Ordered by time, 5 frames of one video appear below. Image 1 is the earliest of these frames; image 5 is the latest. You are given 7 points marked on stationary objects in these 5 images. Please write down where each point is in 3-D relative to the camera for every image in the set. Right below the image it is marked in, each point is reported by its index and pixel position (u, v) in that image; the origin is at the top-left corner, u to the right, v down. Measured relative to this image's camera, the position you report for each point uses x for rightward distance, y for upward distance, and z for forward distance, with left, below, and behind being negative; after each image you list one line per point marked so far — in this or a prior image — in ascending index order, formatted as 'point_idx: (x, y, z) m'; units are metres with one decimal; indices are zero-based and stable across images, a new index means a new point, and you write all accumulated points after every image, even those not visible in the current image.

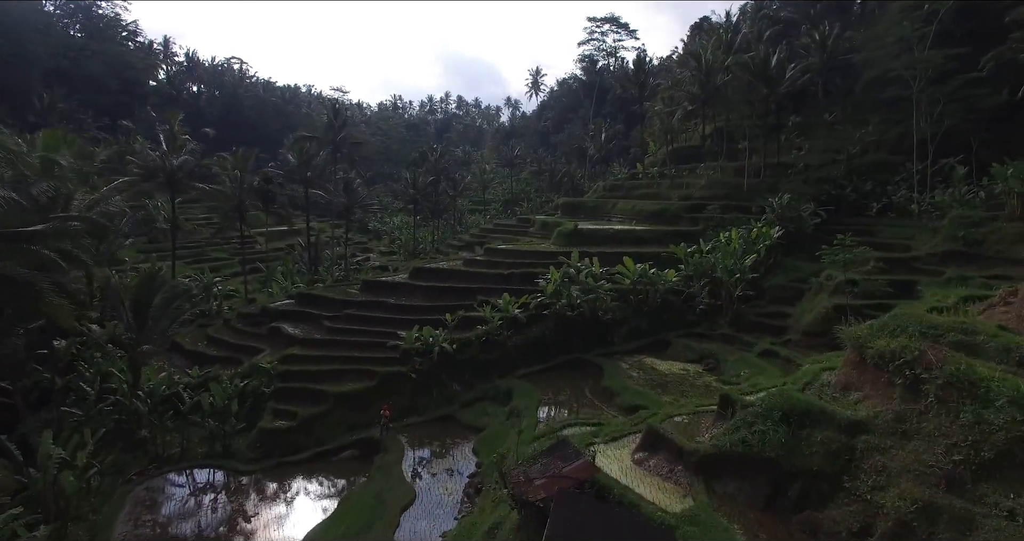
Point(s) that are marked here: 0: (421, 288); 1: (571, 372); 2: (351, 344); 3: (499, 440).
0: (-2.5, -0.5, +19.7) m
1: (+1.3, -2.4, +16.6) m
2: (-3.8, -1.7, +16.9) m
3: (-0.2, -3.0, +12.7) m
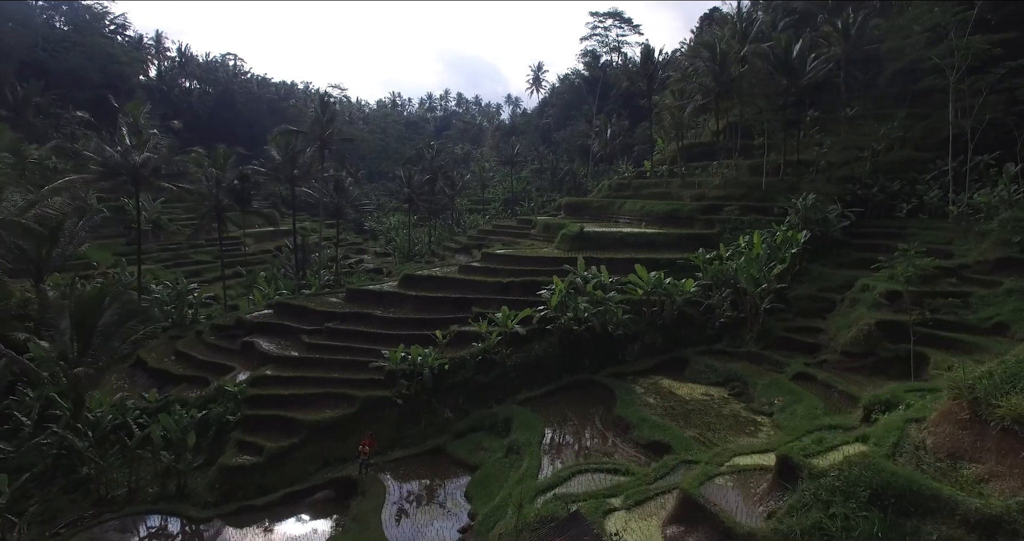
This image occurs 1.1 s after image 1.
0: (-2.5, -0.7, +17.8) m
1: (+1.3, -2.6, +14.8) m
2: (-3.8, -1.9, +15.0) m
3: (-0.3, -3.3, +10.8) m
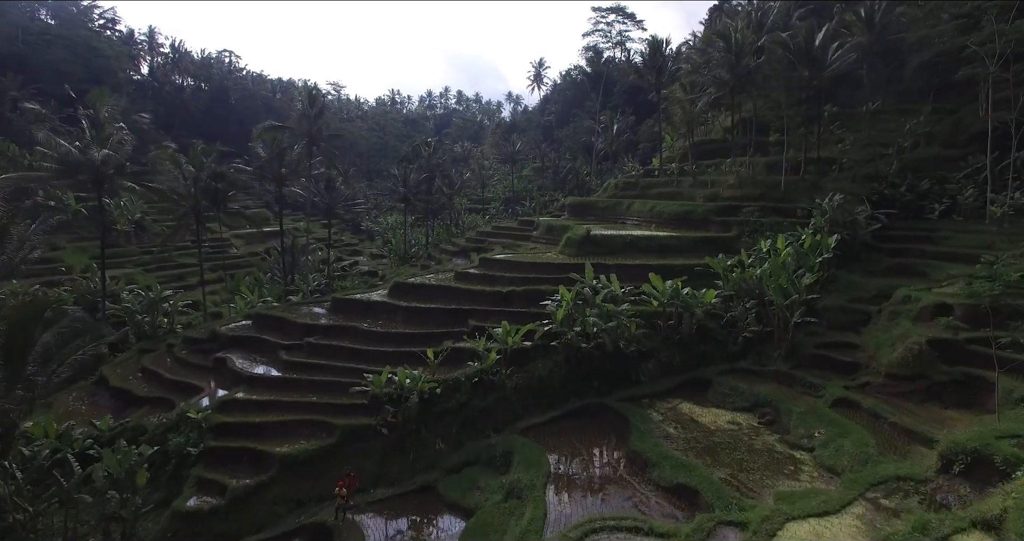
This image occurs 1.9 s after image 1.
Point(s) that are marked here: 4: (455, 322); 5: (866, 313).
0: (-2.5, -0.9, +16.2) m
1: (+1.3, -2.8, +13.2) m
2: (-3.8, -2.1, +13.4) m
3: (-0.3, -3.4, +9.2) m
4: (-1.2, -1.1, +15.5) m
5: (+7.5, -0.9, +15.1) m
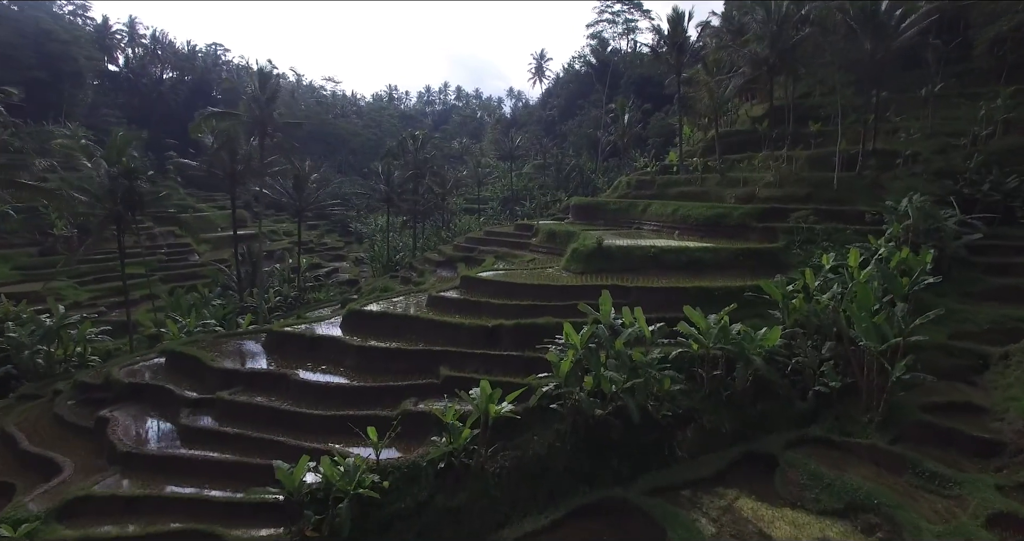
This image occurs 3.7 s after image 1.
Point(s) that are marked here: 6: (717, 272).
0: (-2.7, -1.3, +12.2) m
1: (+1.1, -3.2, +9.1) m
2: (-4.0, -2.6, +9.4) m
3: (-0.5, -3.9, +5.1) m
4: (-1.5, -1.6, +11.5) m
5: (+7.3, -1.4, +11.0) m
6: (+4.3, 0.0, +14.6) m
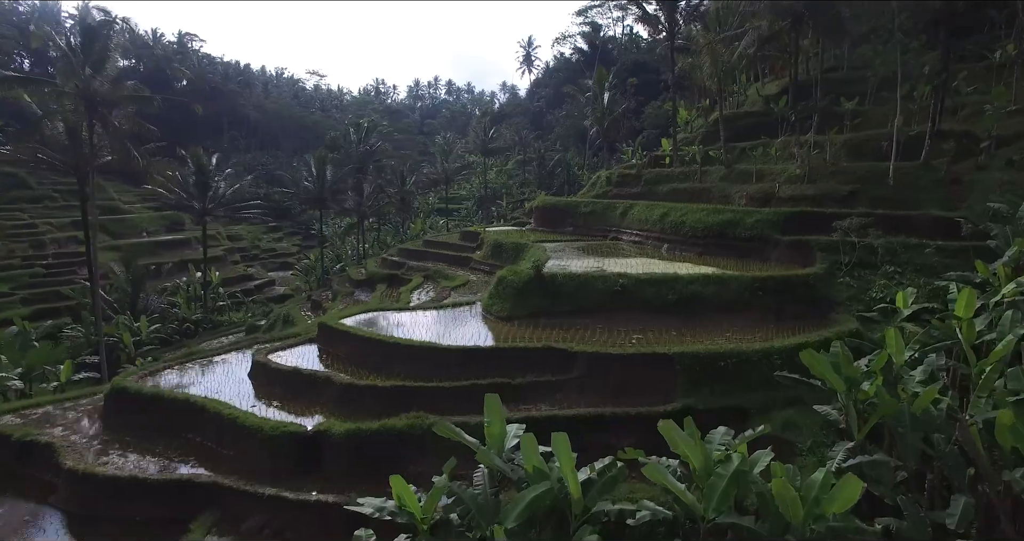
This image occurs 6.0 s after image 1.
0: (-4.2, -1.9, +6.6) m
1: (-0.4, -3.8, +3.5) m
2: (-5.6, -3.2, +3.8) m
3: (-2.1, -4.5, -0.4) m
4: (-3.0, -2.1, +5.9) m
5: (+5.8, -1.9, +5.4) m
6: (+2.8, -0.6, +9.1) m
